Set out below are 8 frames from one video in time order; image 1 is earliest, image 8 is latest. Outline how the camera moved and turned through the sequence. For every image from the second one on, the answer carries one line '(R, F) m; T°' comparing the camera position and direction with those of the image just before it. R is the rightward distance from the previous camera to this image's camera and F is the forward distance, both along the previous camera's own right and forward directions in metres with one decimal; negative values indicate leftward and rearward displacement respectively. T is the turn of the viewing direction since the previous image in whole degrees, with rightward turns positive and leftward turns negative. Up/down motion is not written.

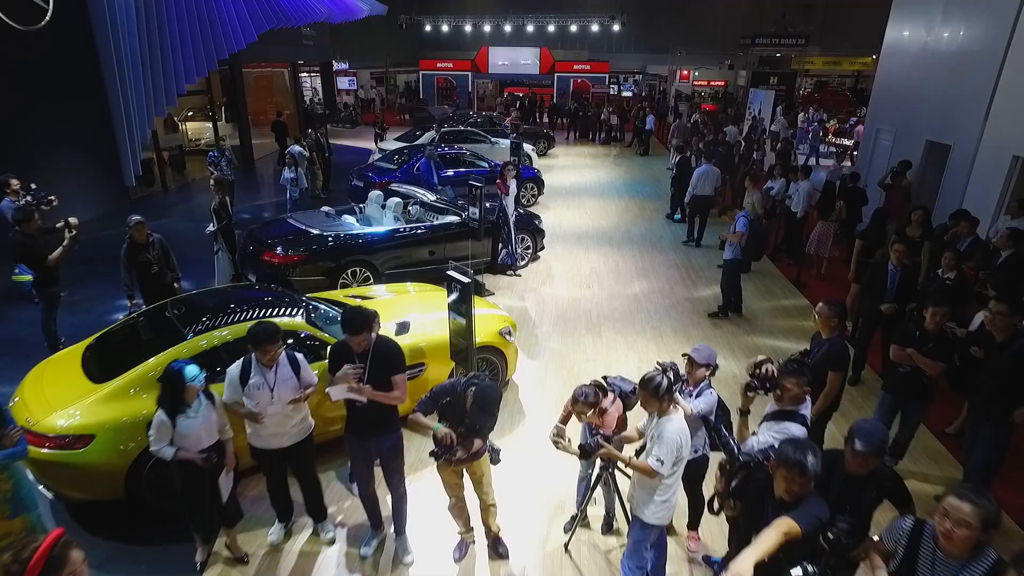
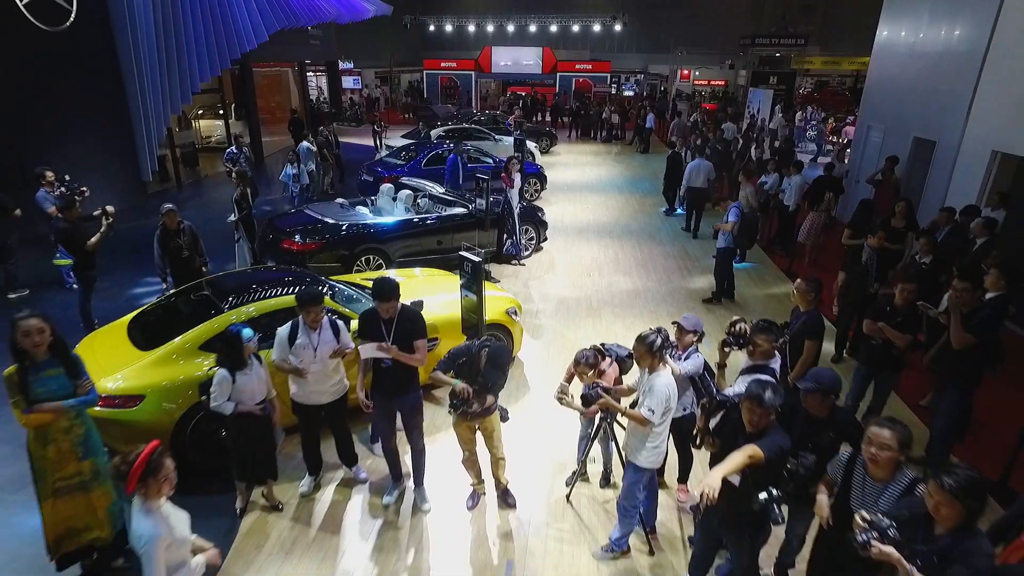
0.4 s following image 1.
(0.0, -0.4) m; 0°
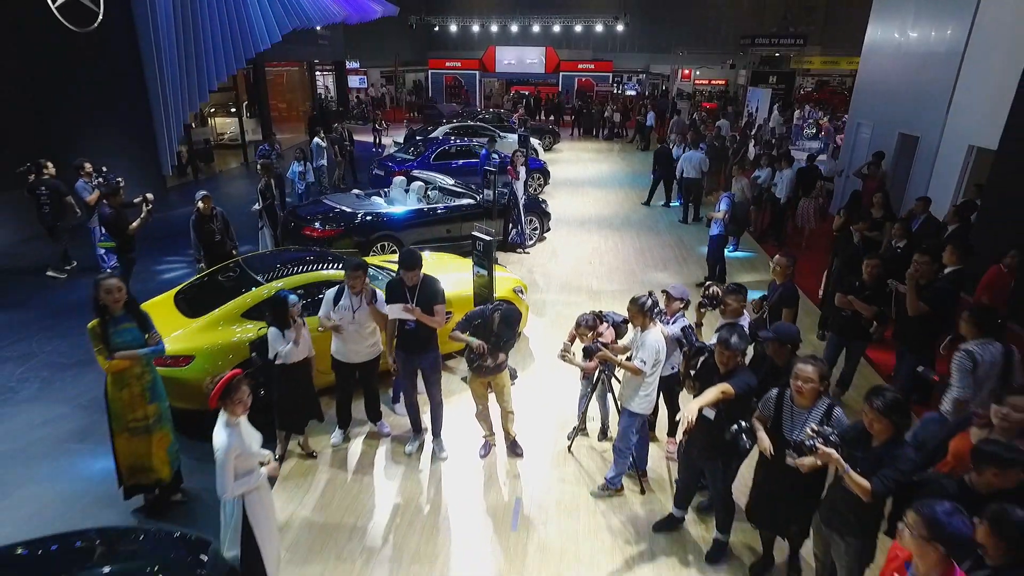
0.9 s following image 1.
(0.0, -0.5) m; 0°
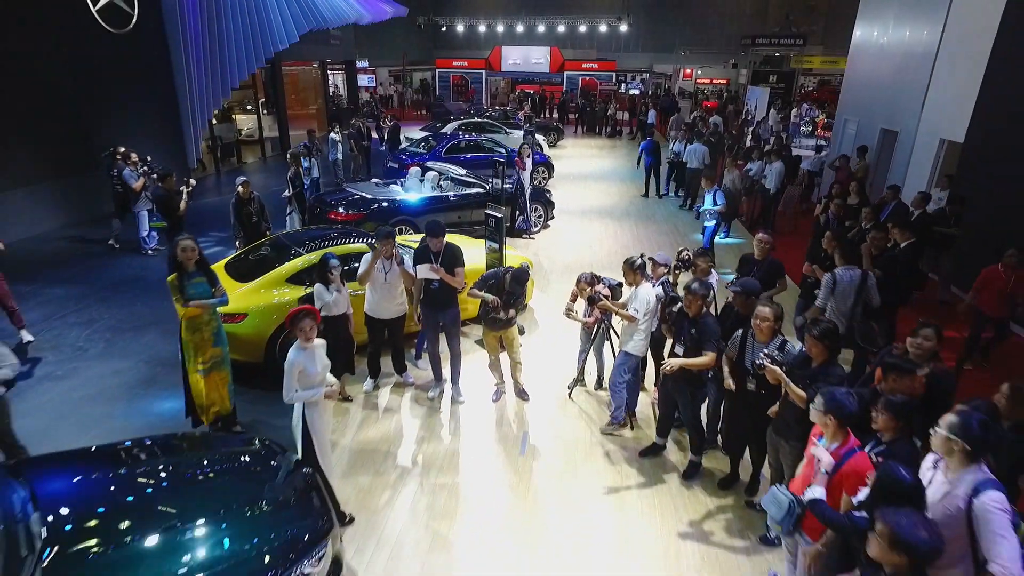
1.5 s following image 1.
(0.0, -0.7) m; 0°
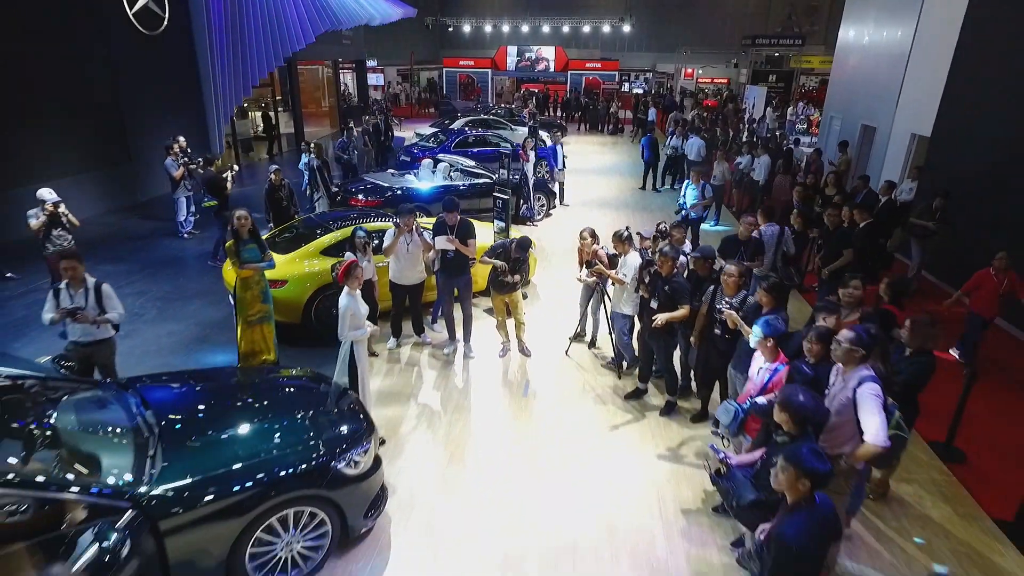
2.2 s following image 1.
(0.0, -0.8) m; 0°
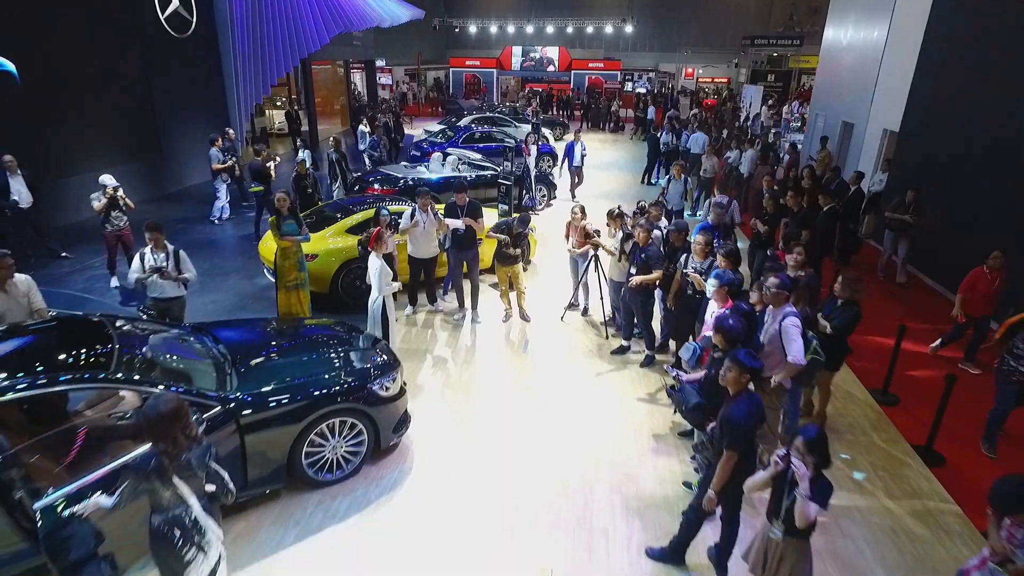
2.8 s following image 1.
(0.0, -0.9) m; 0°
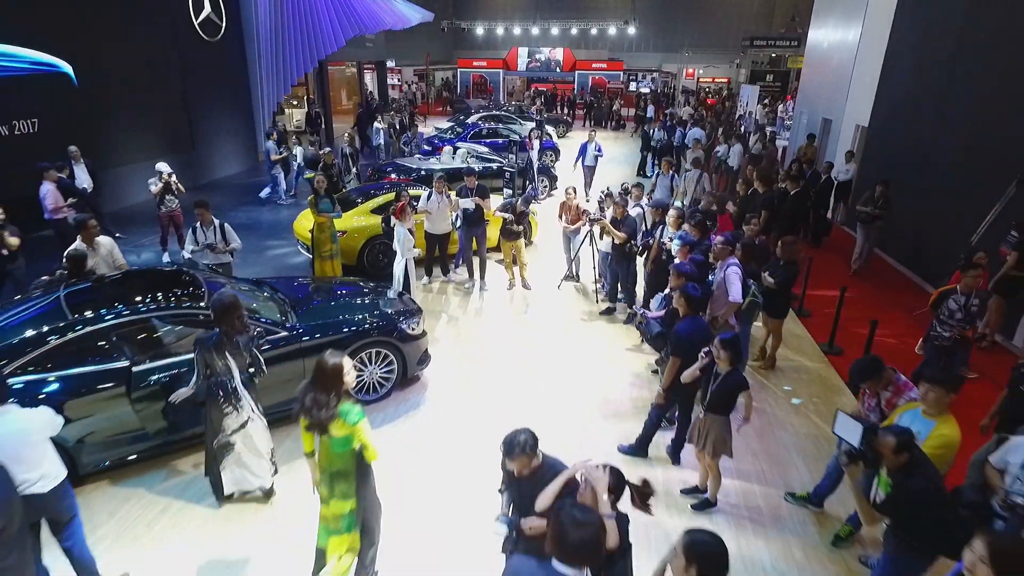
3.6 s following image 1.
(0.0, -1.1) m; -1°
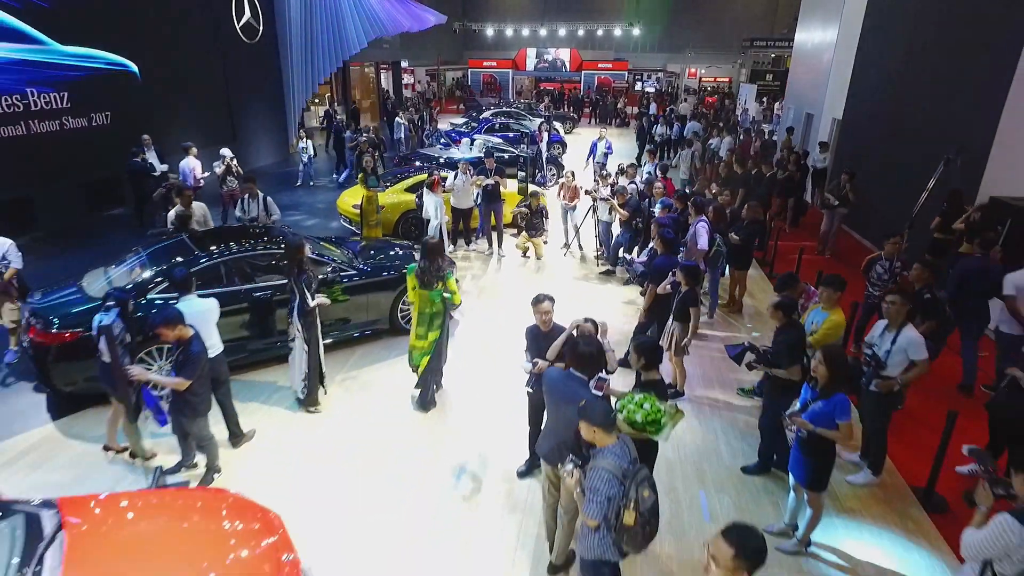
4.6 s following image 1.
(-0.1, -1.4) m; -1°
